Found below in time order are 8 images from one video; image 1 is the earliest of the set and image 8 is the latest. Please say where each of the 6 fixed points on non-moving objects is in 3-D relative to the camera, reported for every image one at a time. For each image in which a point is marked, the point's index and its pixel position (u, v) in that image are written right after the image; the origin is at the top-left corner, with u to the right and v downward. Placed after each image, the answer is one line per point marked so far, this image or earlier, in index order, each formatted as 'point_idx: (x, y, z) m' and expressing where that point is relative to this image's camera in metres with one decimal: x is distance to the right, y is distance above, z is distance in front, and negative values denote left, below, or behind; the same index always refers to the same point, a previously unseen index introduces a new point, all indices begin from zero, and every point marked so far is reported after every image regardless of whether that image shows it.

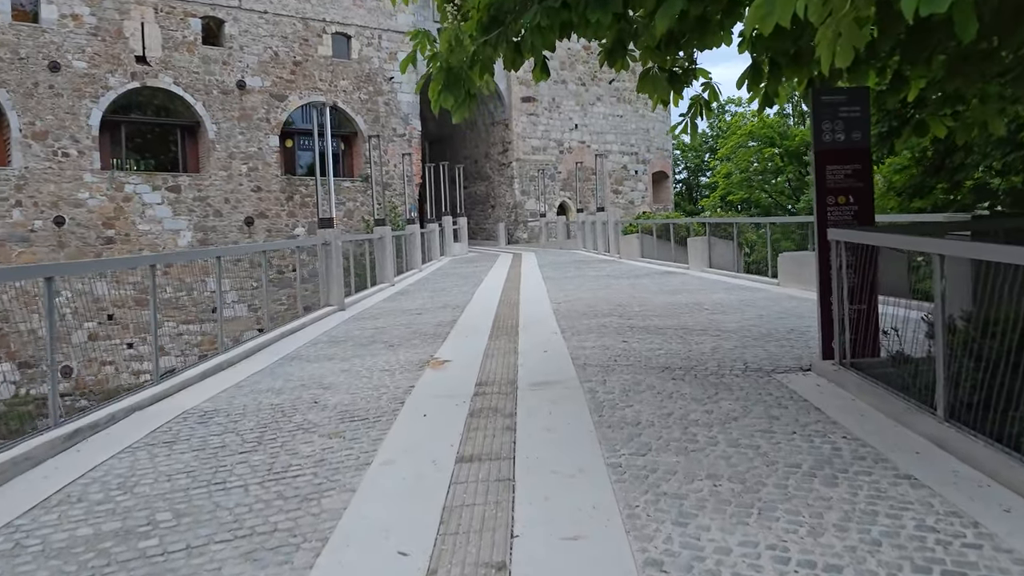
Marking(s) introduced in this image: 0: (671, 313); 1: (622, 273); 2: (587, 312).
0: (+1.6, -0.3, +9.5) m
1: (+2.0, +0.3, +16.2) m
2: (+0.8, -0.3, +9.9) m
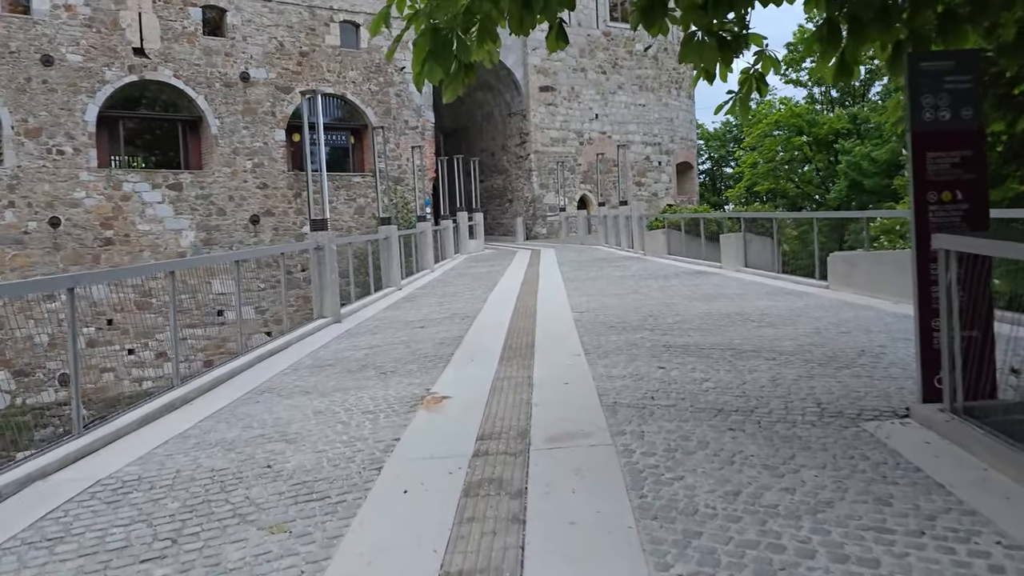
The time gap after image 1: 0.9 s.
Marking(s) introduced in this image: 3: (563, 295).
0: (+1.8, -0.3, +8.2) m
1: (+2.2, +0.2, +14.9) m
2: (+1.0, -0.4, +8.6) m
3: (+0.7, -0.1, +12.1) m
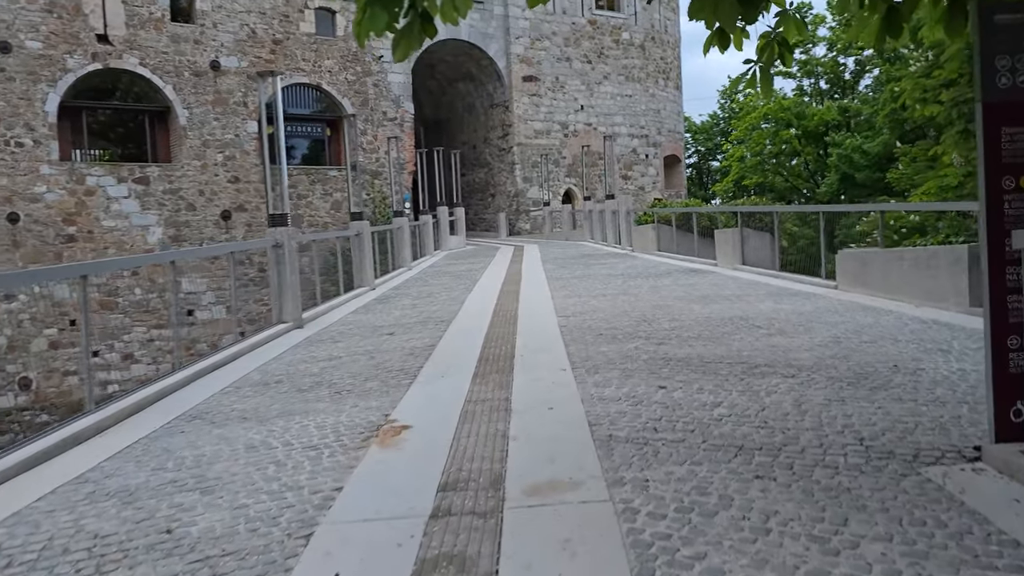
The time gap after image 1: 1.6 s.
0: (+1.6, -0.4, +7.3) m
1: (+1.9, +0.2, +14.0) m
2: (+0.8, -0.4, +7.7) m
3: (+0.5, -0.1, +11.1) m
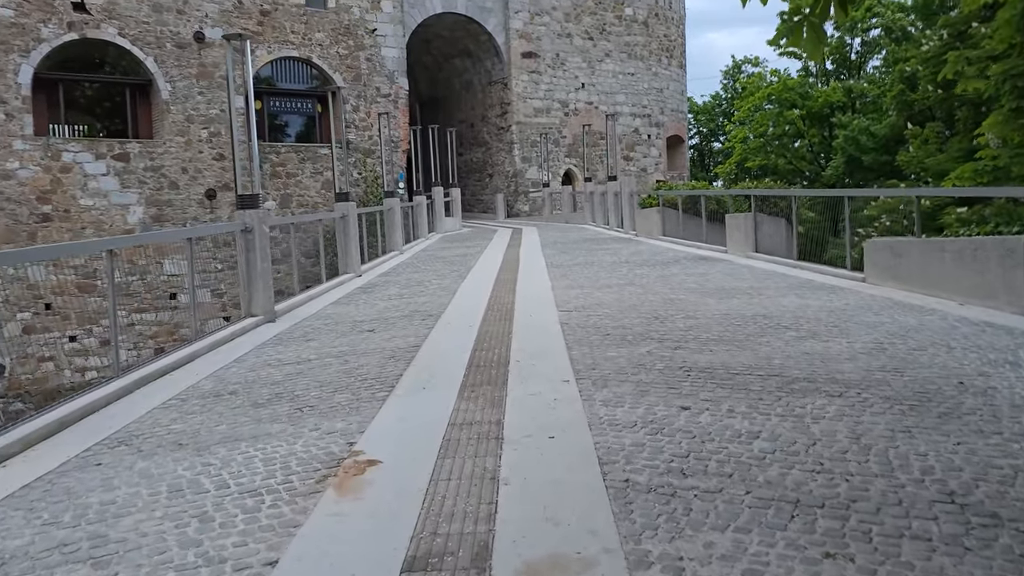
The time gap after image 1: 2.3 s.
0: (+1.6, -0.3, +6.4) m
1: (+1.9, +0.4, +13.1) m
2: (+0.7, -0.3, +6.8) m
3: (+0.4, 0.0, +10.2) m
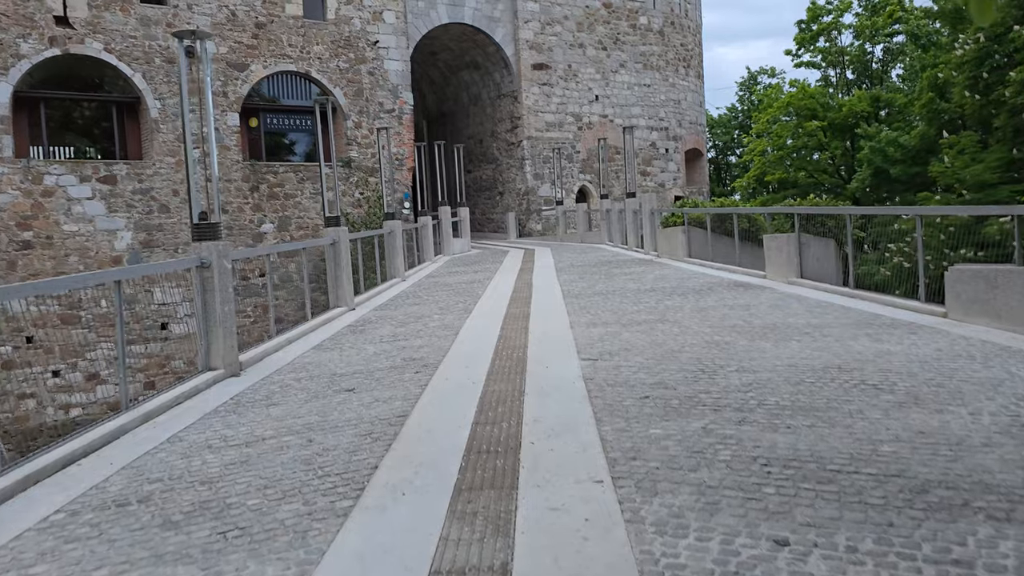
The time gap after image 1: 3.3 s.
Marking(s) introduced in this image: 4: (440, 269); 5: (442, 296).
0: (+1.6, -0.6, +5.0) m
1: (+2.0, 0.0, +11.6) m
2: (+0.8, -0.6, +5.3) m
3: (+0.5, -0.3, +8.8) m
4: (-1.5, +0.4, +18.4) m
5: (-1.0, -0.1, +12.5) m
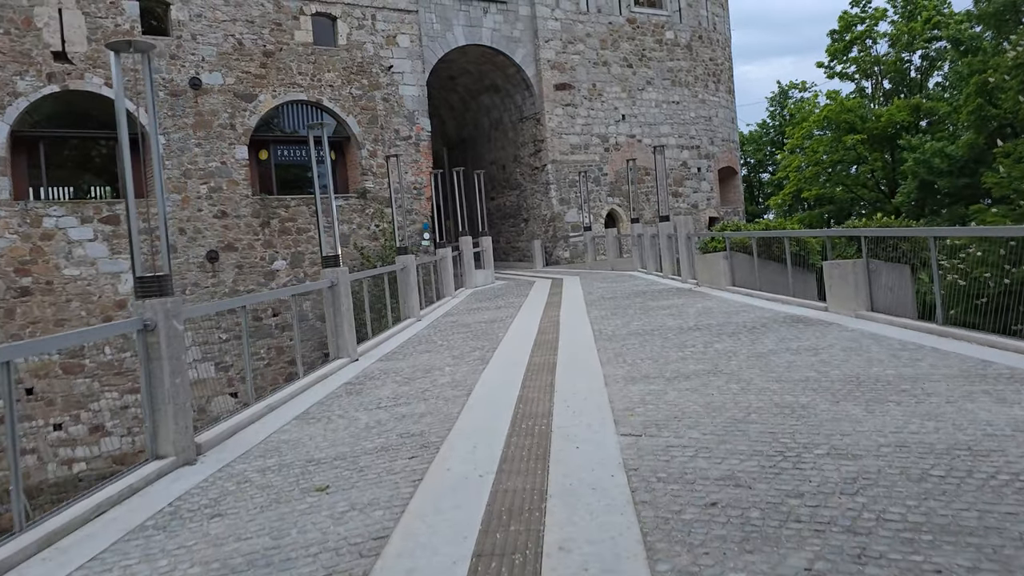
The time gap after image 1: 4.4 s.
0: (+1.7, -0.9, +3.5) m
1: (+2.3, -0.4, +10.1) m
2: (+0.9, -0.9, +3.9) m
3: (+0.7, -0.7, +7.3) m
4: (-1.0, -0.3, +17.0) m
5: (-0.7, -0.6, +11.1) m
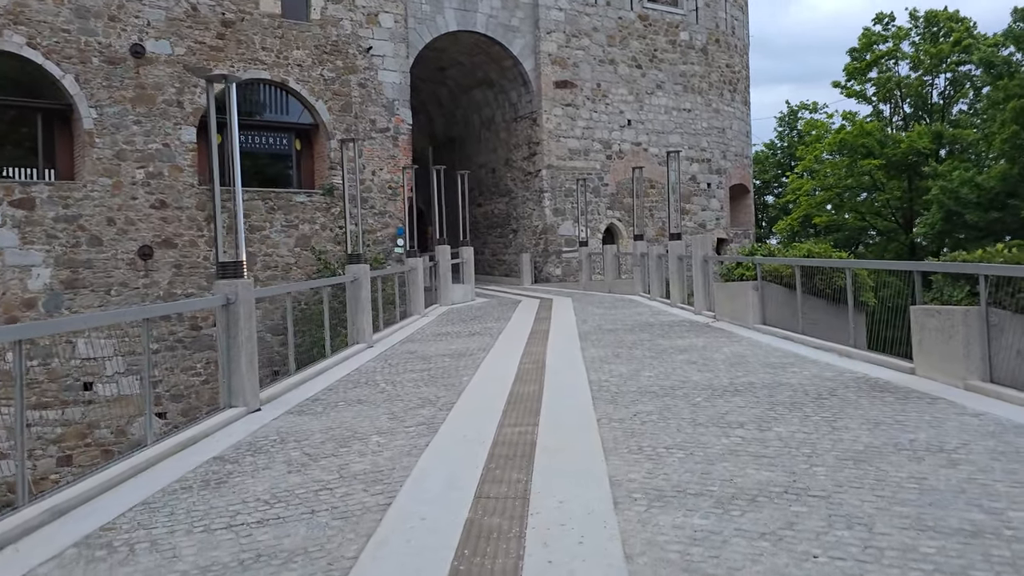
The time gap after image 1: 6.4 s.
0: (+1.5, -1.1, +0.6) m
1: (+2.0, -0.8, +7.3) m
2: (+0.7, -1.1, +1.0) m
3: (+0.5, -1.0, +4.5) m
4: (-1.3, -0.6, +14.1) m
5: (-0.9, -0.9, +8.2) m
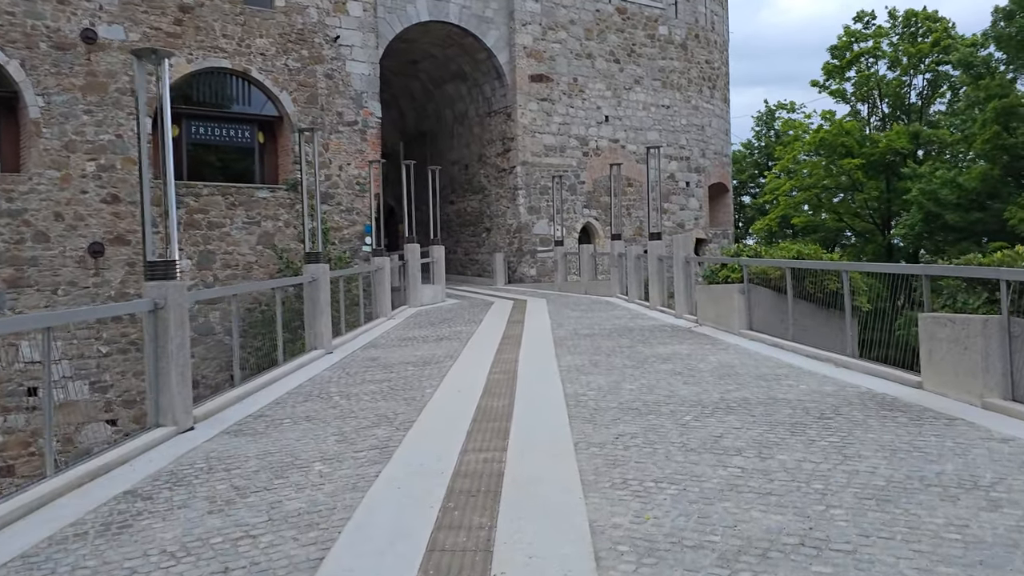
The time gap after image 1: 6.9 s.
0: (+1.4, -1.2, -0.1) m
1: (+1.8, -0.8, +6.5) m
2: (+0.6, -1.2, +0.2) m
3: (+0.3, -1.0, +3.7) m
4: (-1.7, -0.6, +13.3) m
5: (-1.2, -0.9, +7.4) m
